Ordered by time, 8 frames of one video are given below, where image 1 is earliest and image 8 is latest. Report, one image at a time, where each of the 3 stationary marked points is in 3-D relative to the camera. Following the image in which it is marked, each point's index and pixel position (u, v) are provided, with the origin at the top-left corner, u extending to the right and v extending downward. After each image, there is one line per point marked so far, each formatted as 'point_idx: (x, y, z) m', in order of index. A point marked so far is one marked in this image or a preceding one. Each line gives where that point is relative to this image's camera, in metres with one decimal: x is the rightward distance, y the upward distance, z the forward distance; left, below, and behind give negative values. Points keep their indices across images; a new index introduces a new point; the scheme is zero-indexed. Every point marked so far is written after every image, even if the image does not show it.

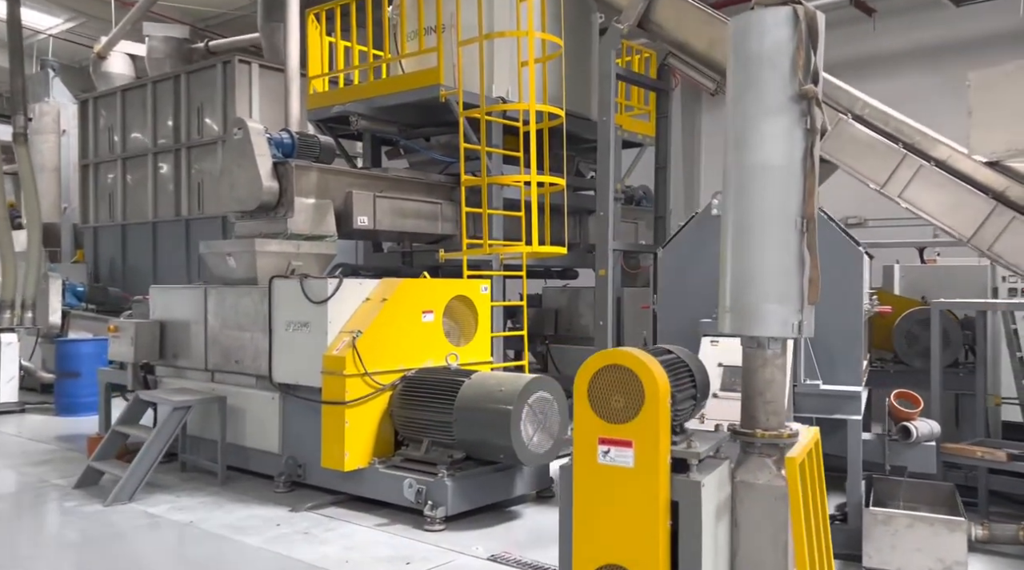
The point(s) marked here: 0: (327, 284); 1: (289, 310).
0: (-0.9, 0.0, +4.1) m
1: (-1.1, -0.1, +4.3) m
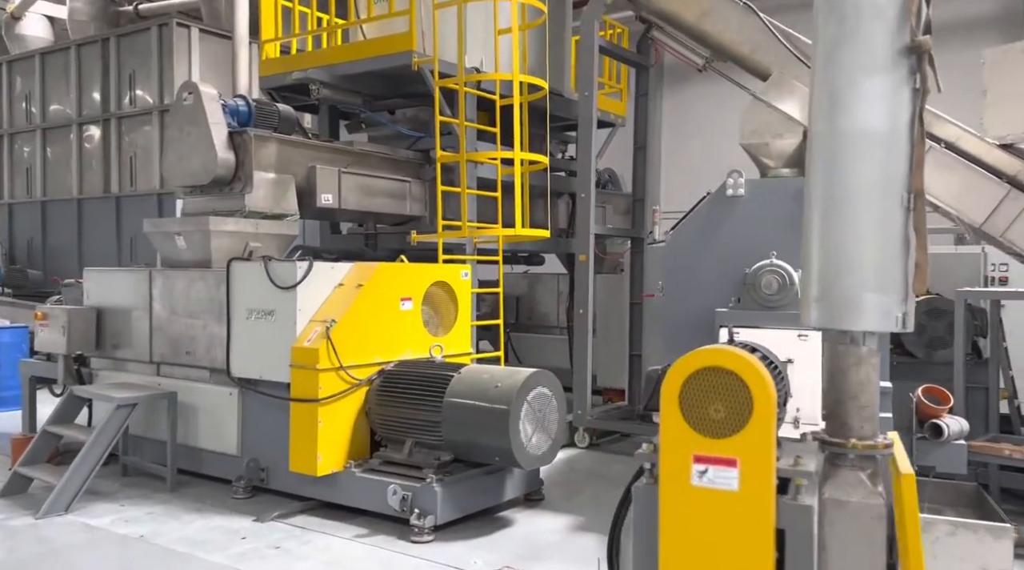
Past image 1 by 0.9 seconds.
0: (-1.0, +0.1, +3.7) m
1: (-1.2, -0.1, +3.9) m
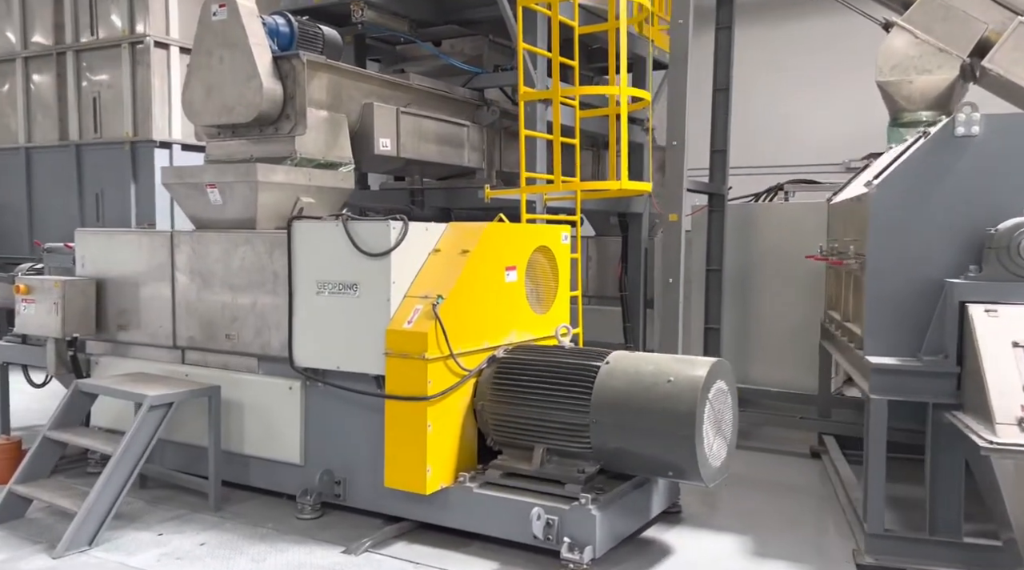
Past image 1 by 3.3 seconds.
0: (-0.4, +0.2, +2.9) m
1: (-0.7, +0.1, +3.0) m
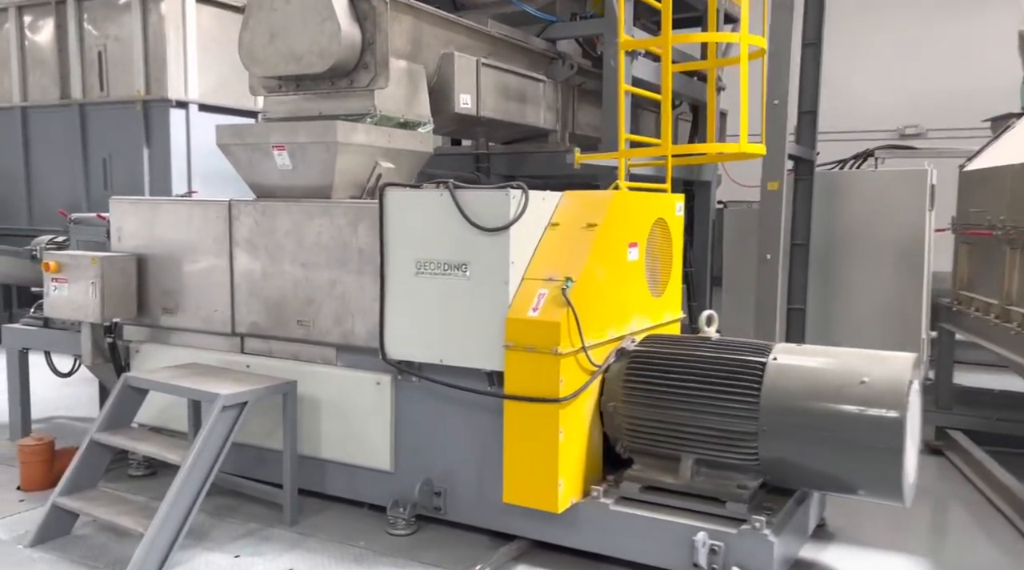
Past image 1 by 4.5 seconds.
0: (0.0, +0.3, +2.4) m
1: (-0.3, +0.1, +2.6) m
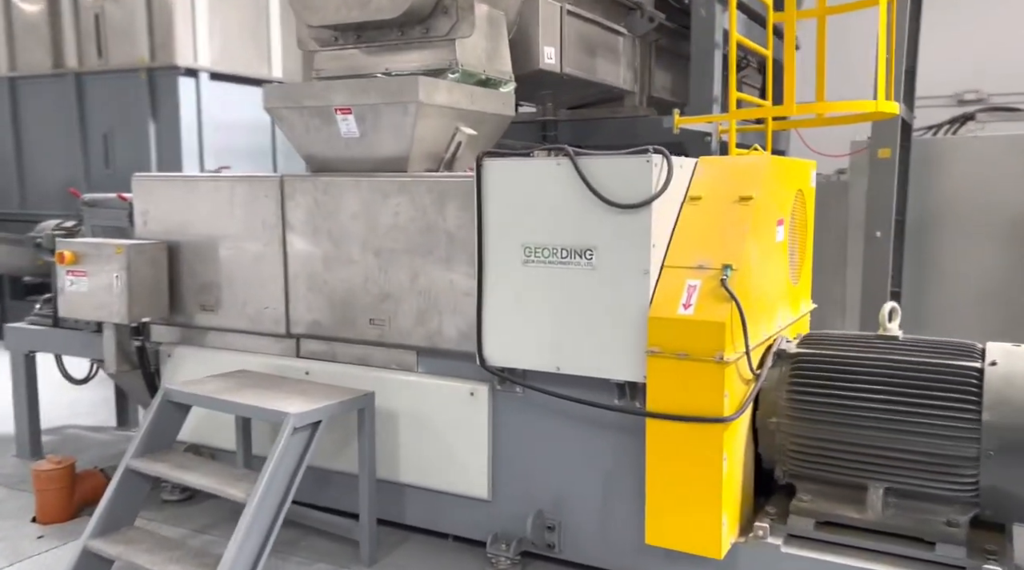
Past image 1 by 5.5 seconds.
0: (+0.3, +0.3, +1.9) m
1: (+0.1, +0.2, +2.1) m
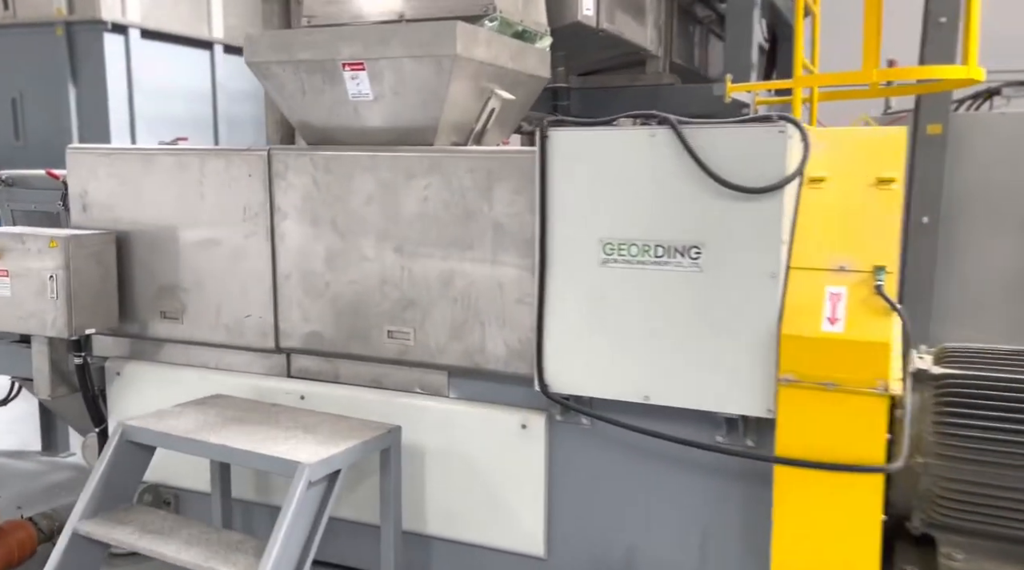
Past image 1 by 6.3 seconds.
0: (+0.5, +0.3, +1.5) m
1: (+0.2, +0.1, +1.6) m
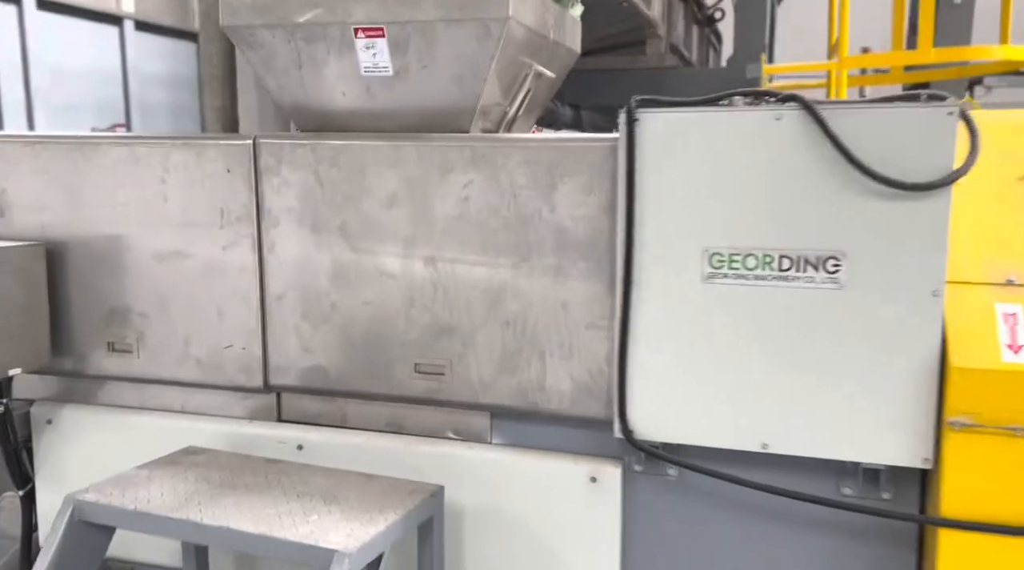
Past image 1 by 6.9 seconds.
0: (+0.6, +0.2, +1.2) m
1: (+0.3, +0.1, +1.3) m
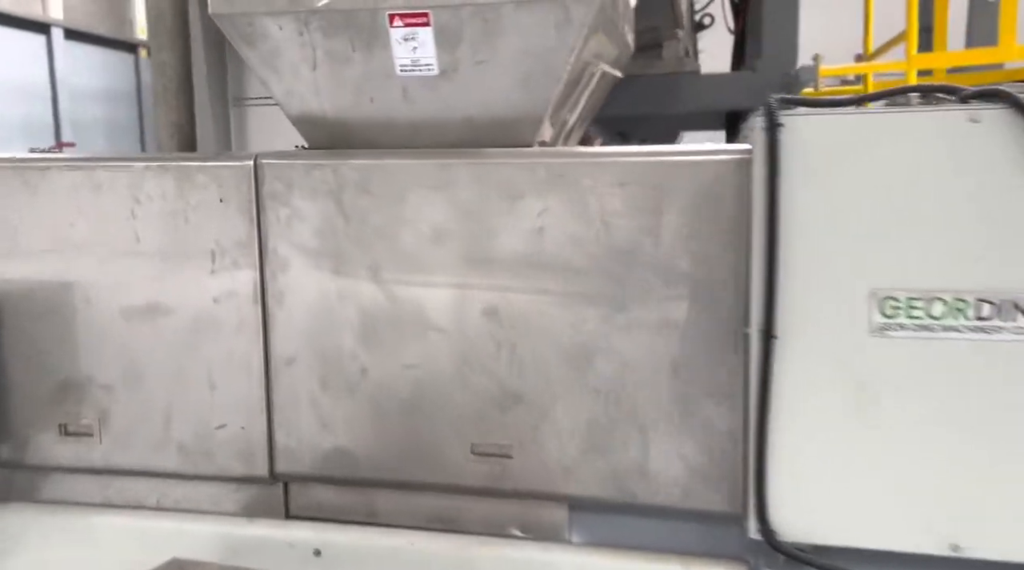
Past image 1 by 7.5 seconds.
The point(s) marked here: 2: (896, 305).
0: (+0.8, +0.2, +0.9) m
1: (+0.5, 0.0, +1.0) m
2: (+0.5, 0.0, +1.0) m
